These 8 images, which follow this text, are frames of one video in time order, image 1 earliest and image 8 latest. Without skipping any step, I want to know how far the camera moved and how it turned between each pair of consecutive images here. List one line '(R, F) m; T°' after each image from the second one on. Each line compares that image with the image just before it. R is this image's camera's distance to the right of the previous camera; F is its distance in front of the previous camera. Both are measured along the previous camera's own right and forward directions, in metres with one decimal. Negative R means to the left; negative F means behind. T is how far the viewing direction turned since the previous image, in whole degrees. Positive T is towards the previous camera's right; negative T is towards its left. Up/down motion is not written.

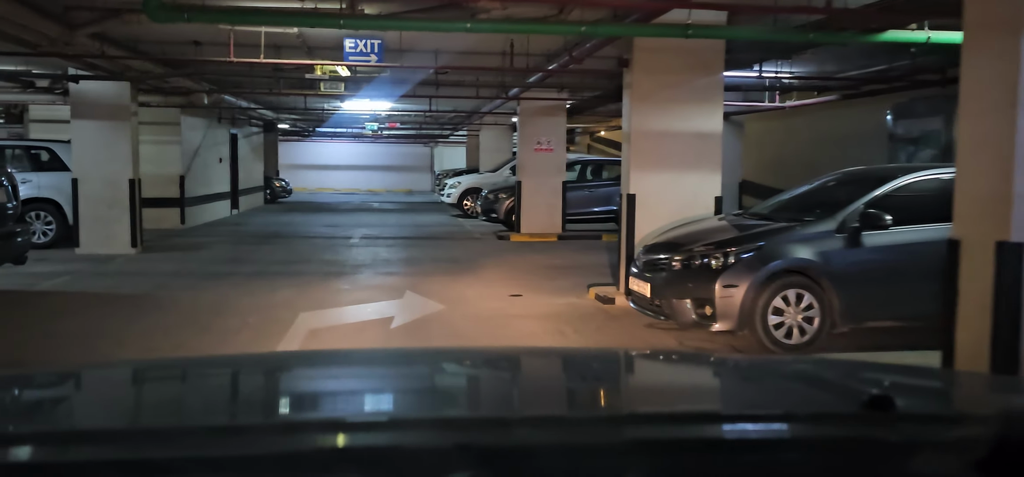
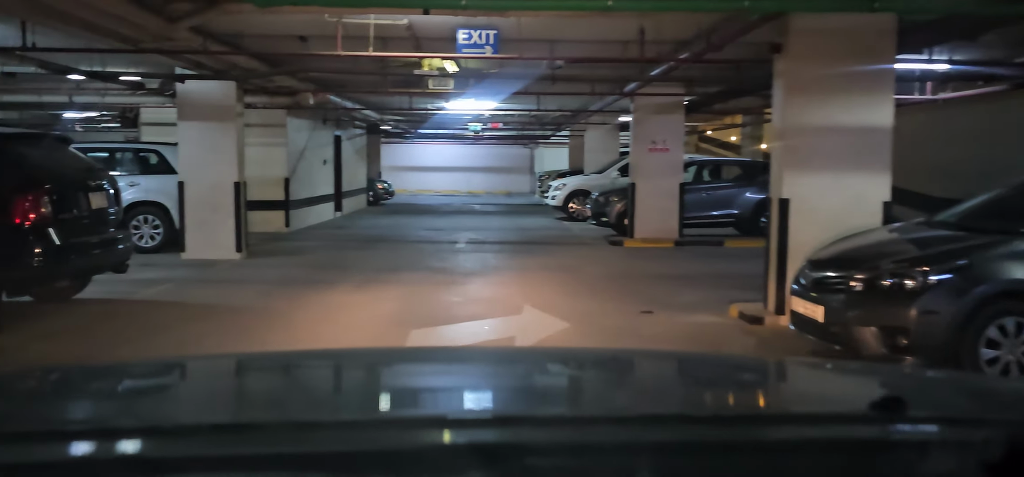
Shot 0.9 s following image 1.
(-0.4, +1.0) m; -7°
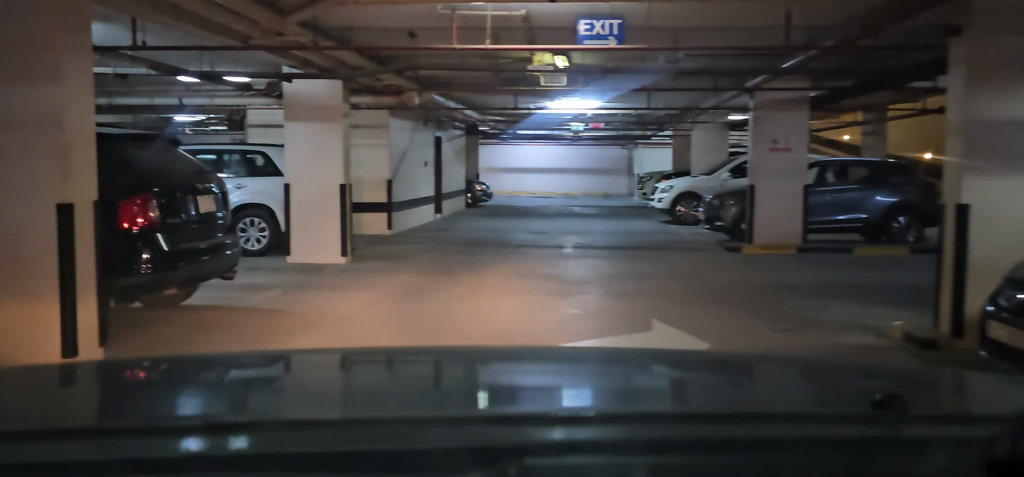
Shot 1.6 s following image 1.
(-0.4, +0.7) m; -6°
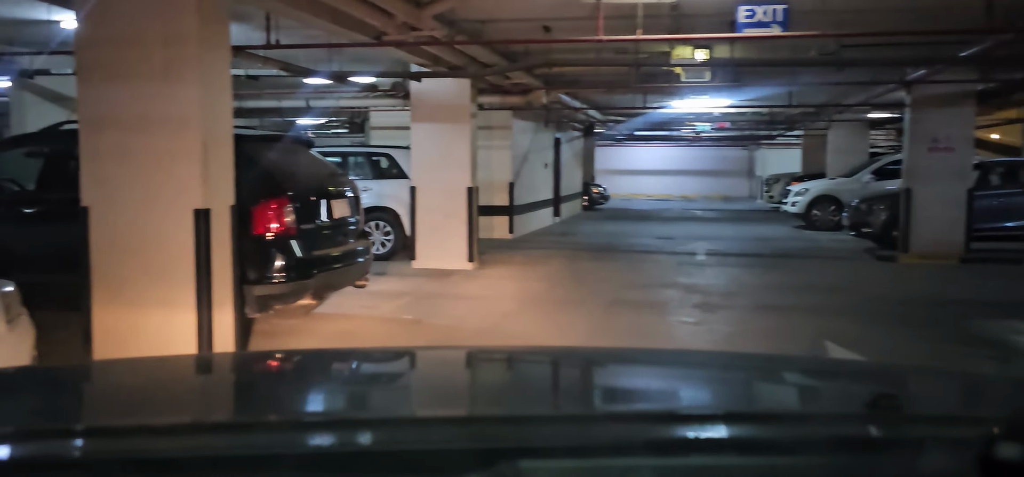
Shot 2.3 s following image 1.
(-0.4, +0.6) m; -7°
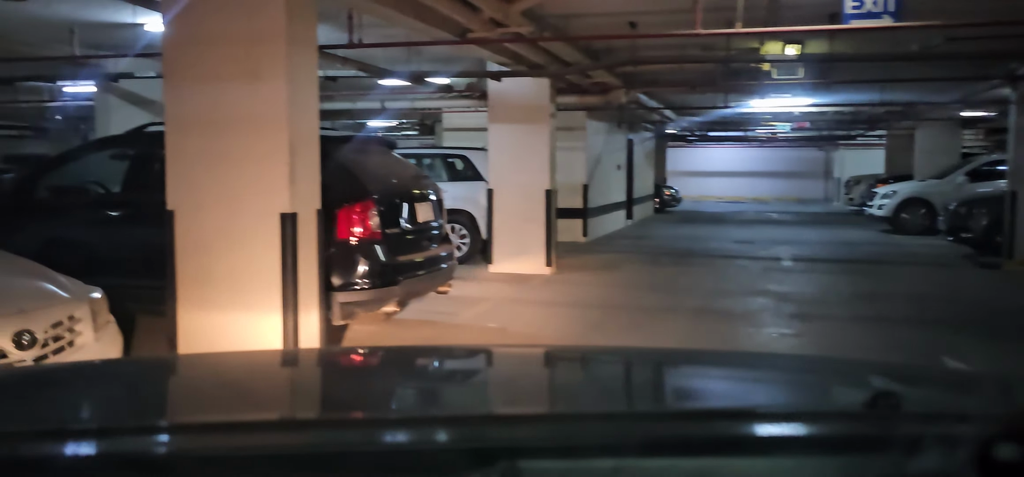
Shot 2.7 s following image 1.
(-0.2, +0.3) m; -4°
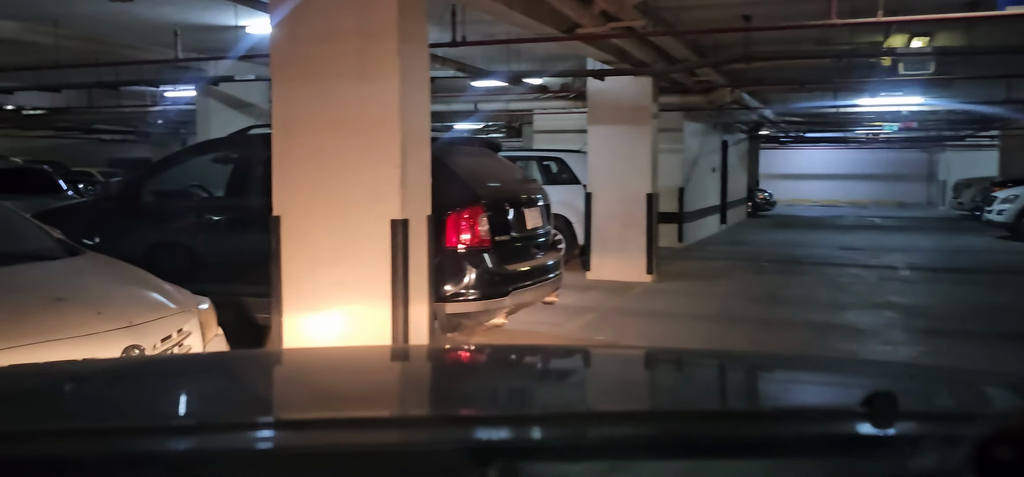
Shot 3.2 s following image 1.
(-0.3, +0.4) m; -5°
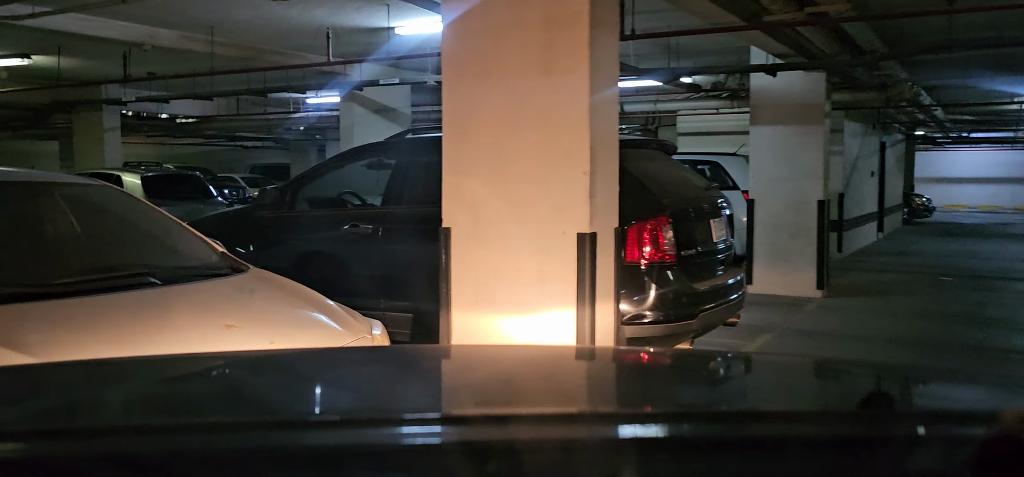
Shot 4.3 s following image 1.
(-0.4, +0.6) m; -8°
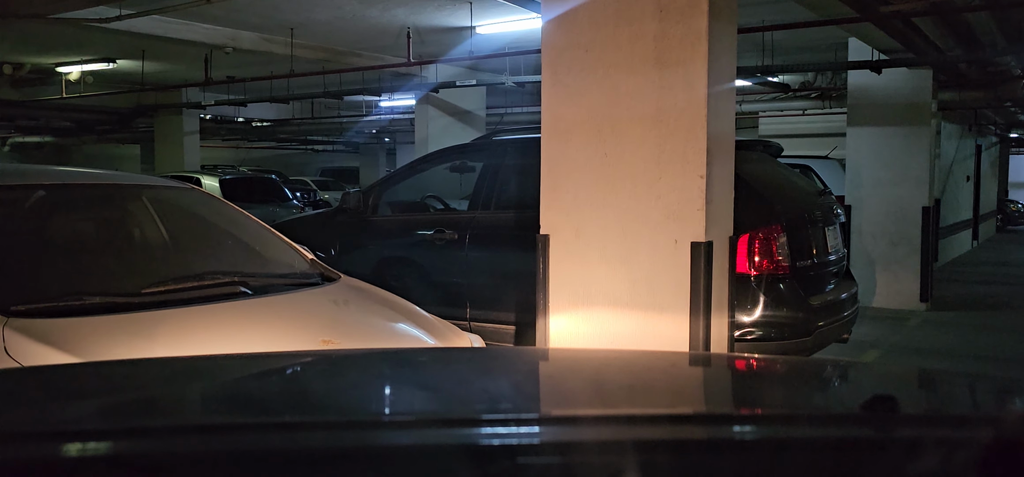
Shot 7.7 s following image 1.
(-0.2, +0.3) m; -4°
